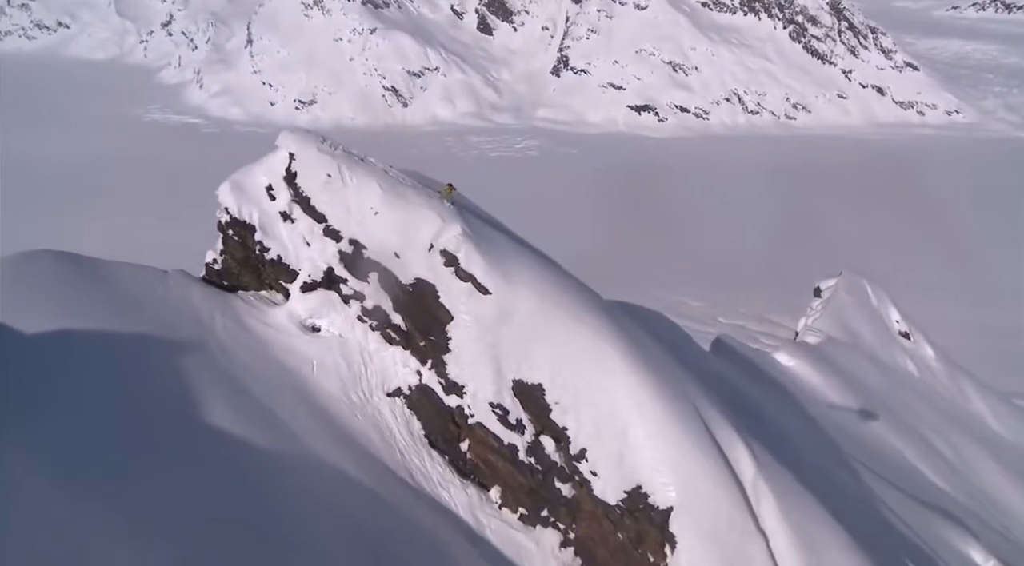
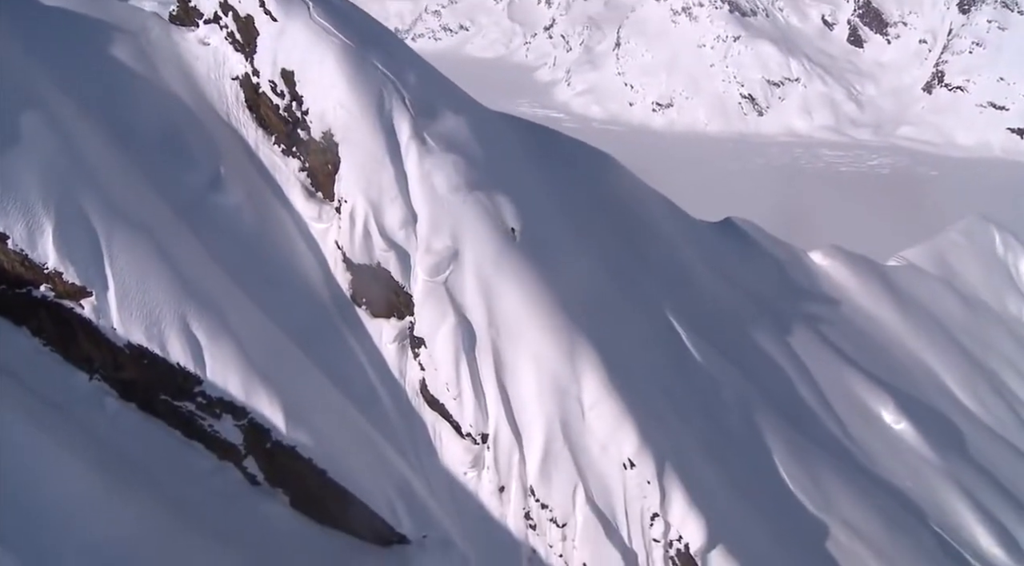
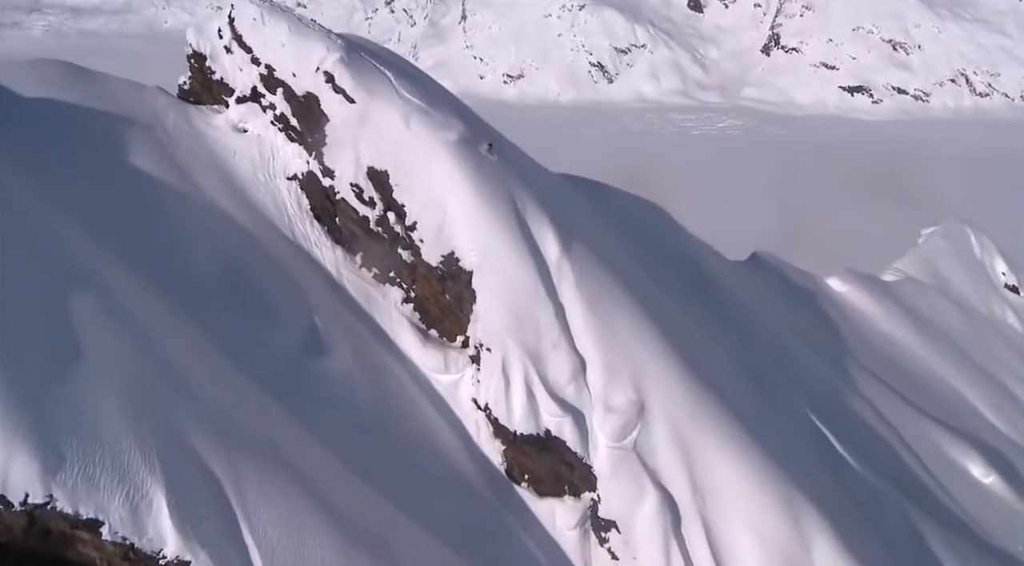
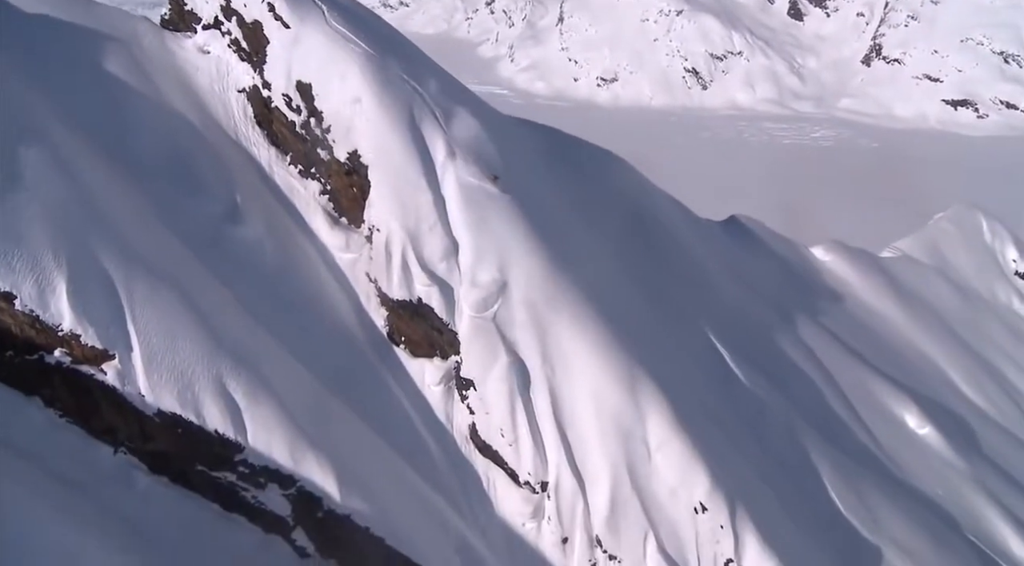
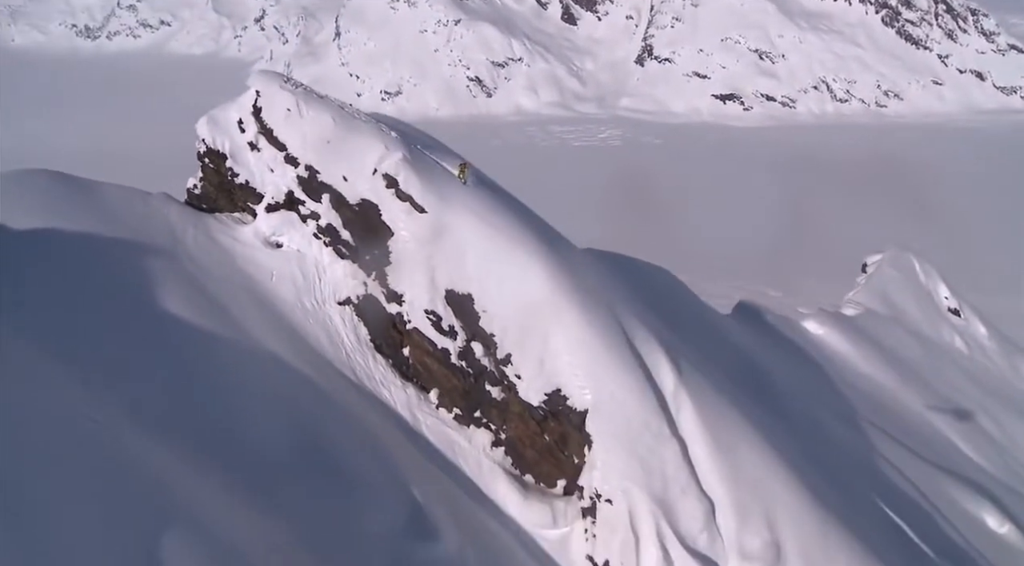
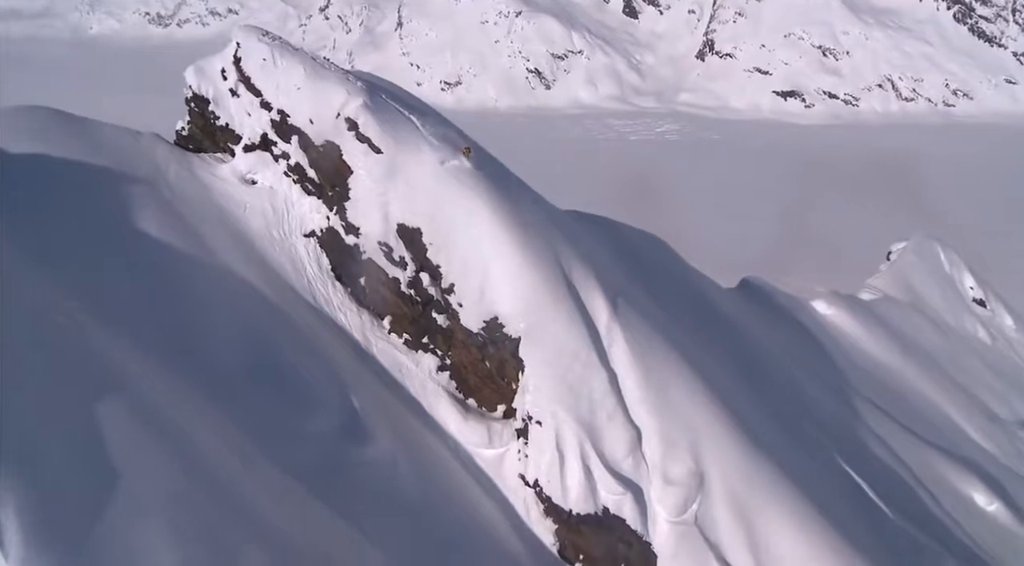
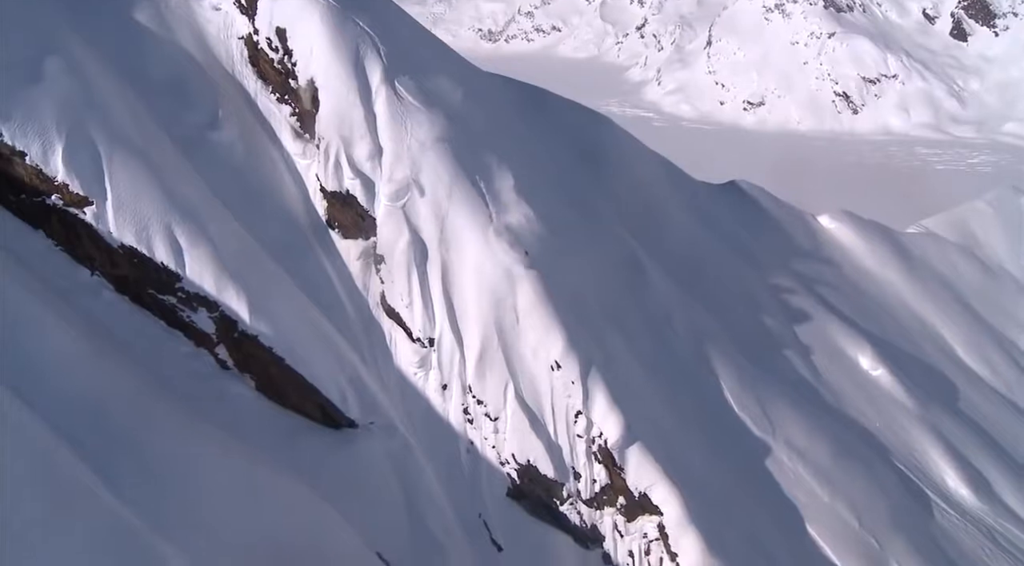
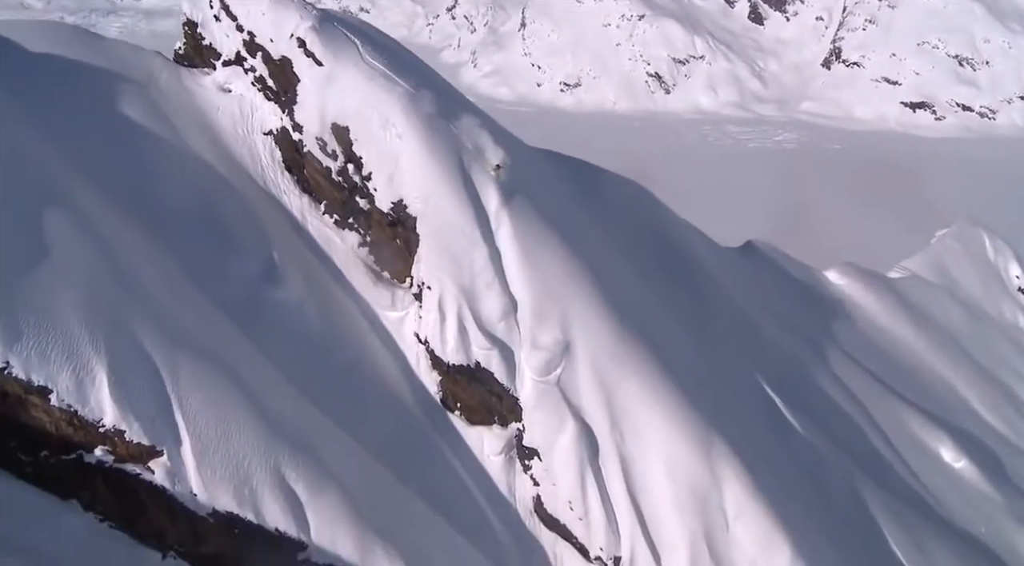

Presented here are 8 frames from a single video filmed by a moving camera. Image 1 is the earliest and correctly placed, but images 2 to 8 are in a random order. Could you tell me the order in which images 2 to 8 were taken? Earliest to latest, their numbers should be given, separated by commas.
5, 6, 3, 8, 4, 2, 7
